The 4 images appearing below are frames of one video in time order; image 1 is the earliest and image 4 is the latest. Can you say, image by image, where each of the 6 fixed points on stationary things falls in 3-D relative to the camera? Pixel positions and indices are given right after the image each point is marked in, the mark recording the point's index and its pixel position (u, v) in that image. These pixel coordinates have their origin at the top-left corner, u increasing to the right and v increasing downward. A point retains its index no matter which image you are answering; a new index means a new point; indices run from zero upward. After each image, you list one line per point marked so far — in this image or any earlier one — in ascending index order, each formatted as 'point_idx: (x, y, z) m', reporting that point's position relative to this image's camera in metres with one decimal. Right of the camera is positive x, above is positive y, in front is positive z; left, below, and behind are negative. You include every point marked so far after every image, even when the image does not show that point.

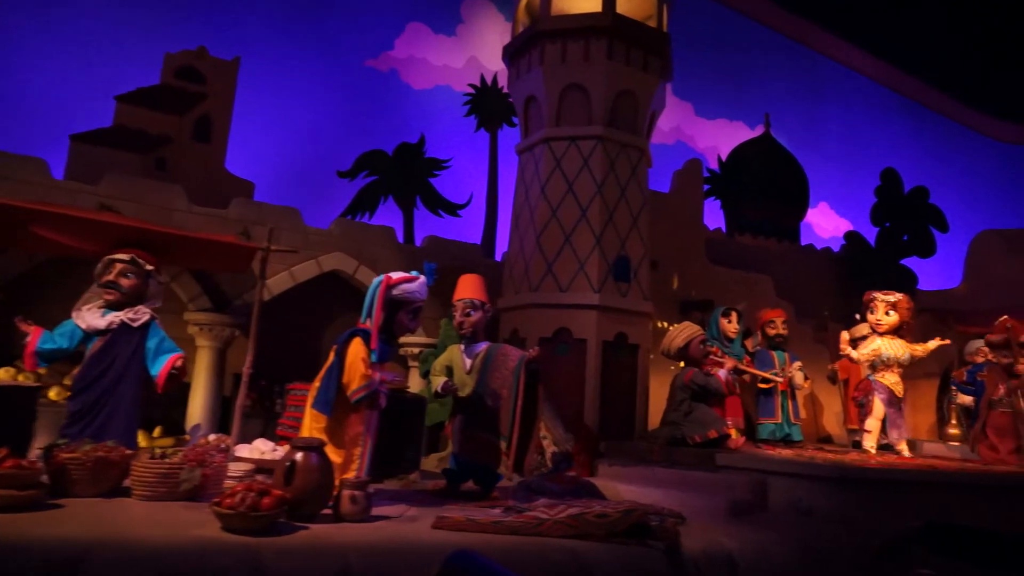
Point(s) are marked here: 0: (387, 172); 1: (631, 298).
0: (-1.2, +1.1, +7.3) m
1: (+1.0, -0.1, +6.0) m
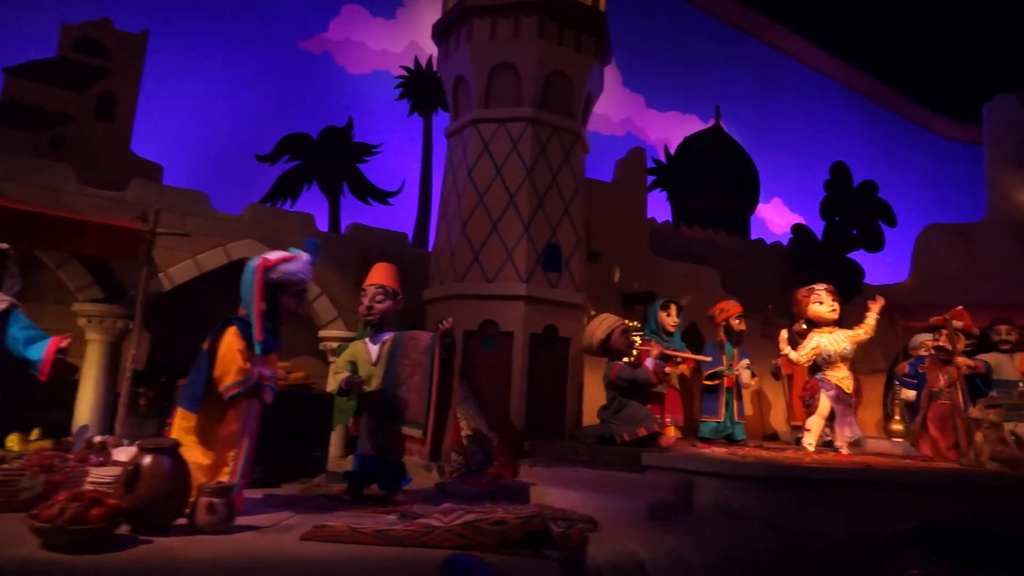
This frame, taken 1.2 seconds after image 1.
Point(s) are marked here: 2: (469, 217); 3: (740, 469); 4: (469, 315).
0: (-1.9, +1.2, +6.9) m
1: (+0.4, 0.0, +5.7) m
2: (-0.3, +0.6, +5.8) m
3: (+1.2, -1.0, +4.0) m
4: (-0.3, -0.2, +5.6) m
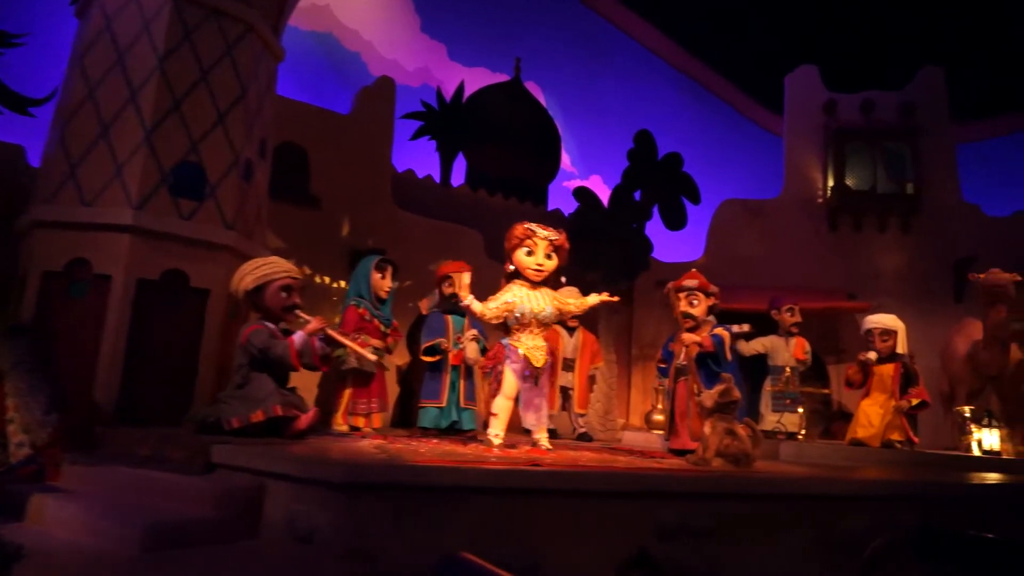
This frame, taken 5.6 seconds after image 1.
0: (-4.2, +1.7, +5.0) m
1: (-1.8, +0.4, +4.2) m
2: (-2.5, +1.0, +4.2) m
3: (-0.7, -0.7, +2.6) m
4: (-2.5, +0.2, +4.0) m
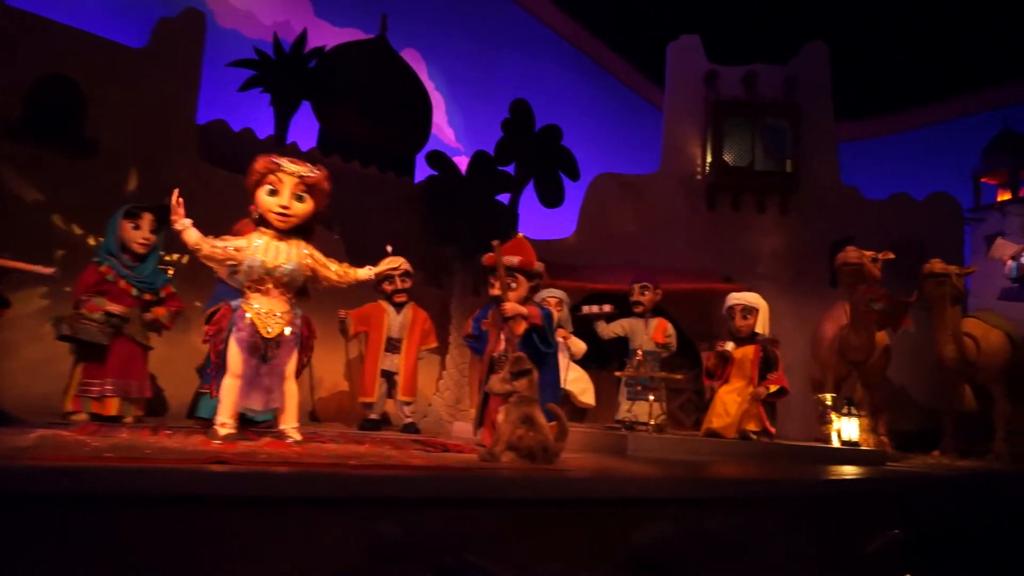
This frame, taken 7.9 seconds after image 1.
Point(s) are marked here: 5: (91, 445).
0: (-5.3, +2.0, +3.7) m
1: (-2.9, +0.6, +3.2) m
2: (-3.6, +1.2, +3.1) m
3: (-1.7, -0.4, +1.7) m
4: (-3.6, +0.5, +2.9) m
5: (-1.5, -0.6, +2.7) m
